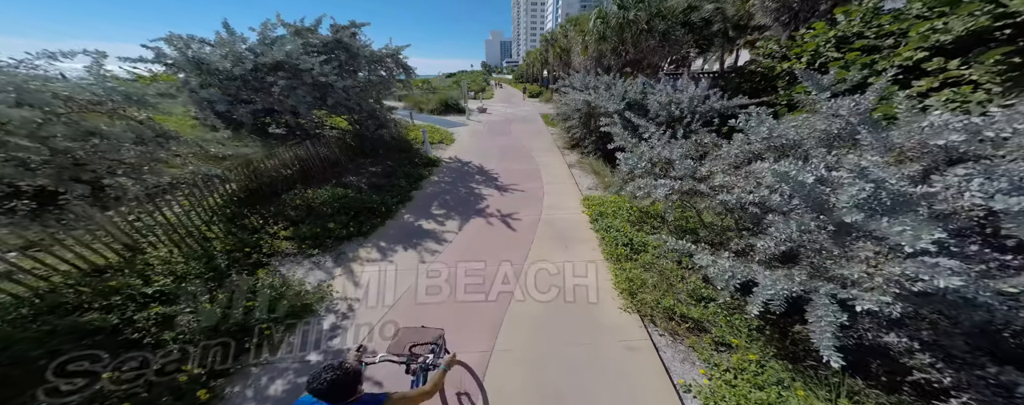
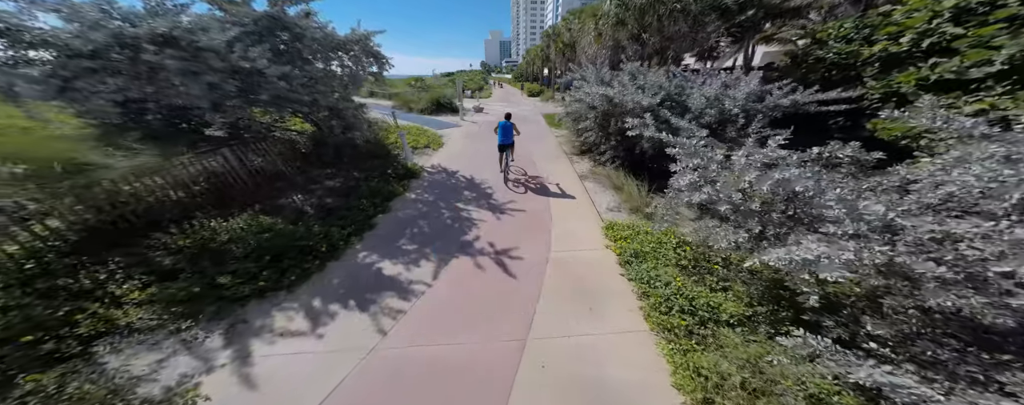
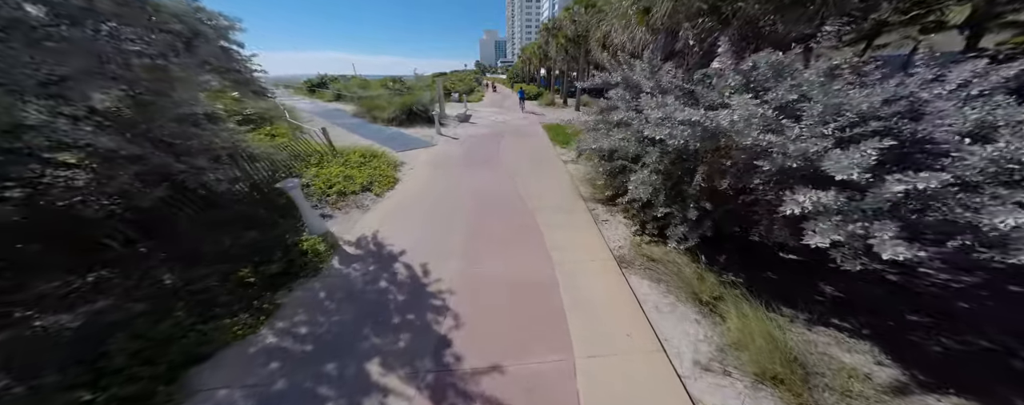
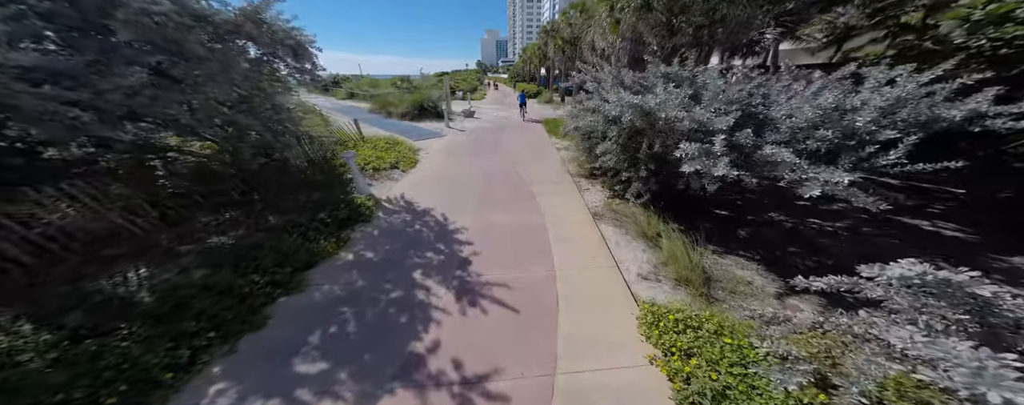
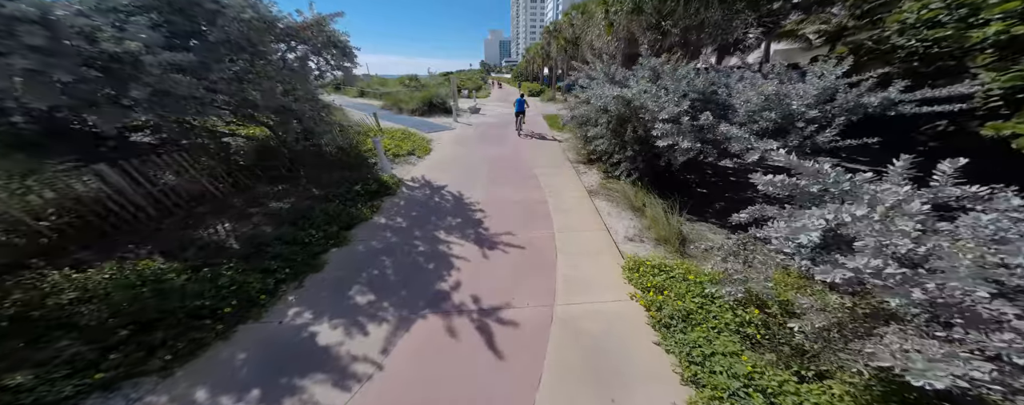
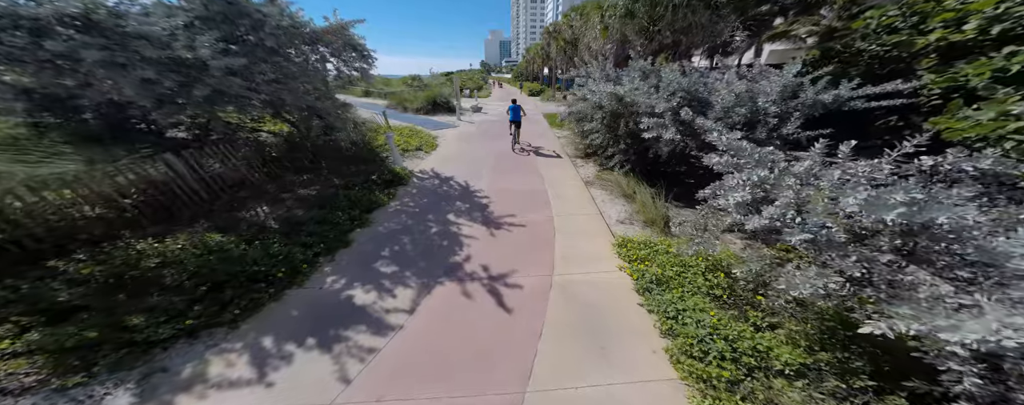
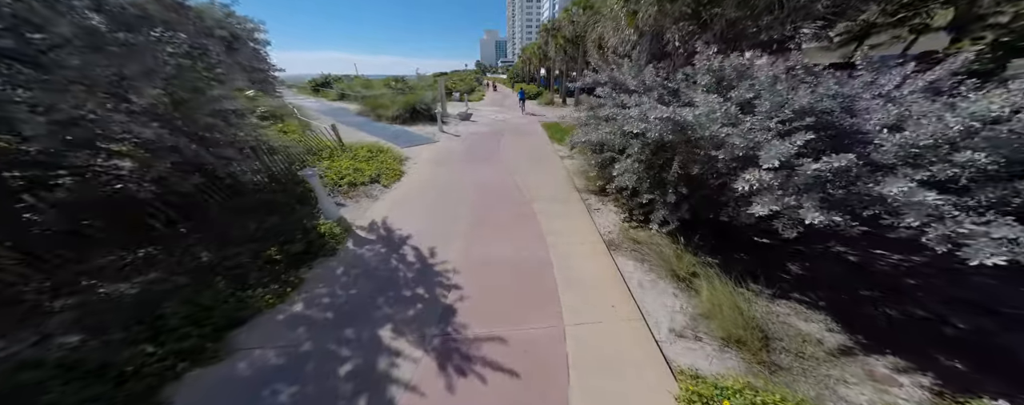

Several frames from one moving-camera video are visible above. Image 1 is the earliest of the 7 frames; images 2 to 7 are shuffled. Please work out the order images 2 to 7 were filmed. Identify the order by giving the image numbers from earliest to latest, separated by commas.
2, 6, 5, 4, 7, 3
